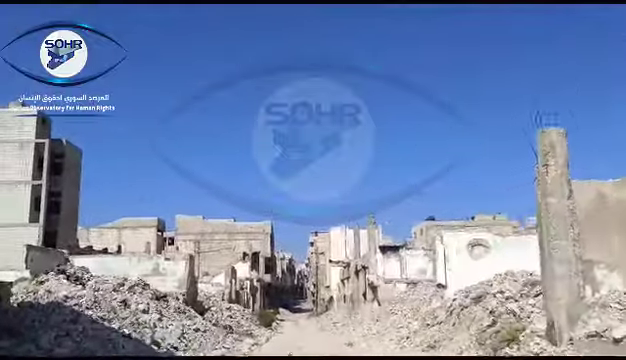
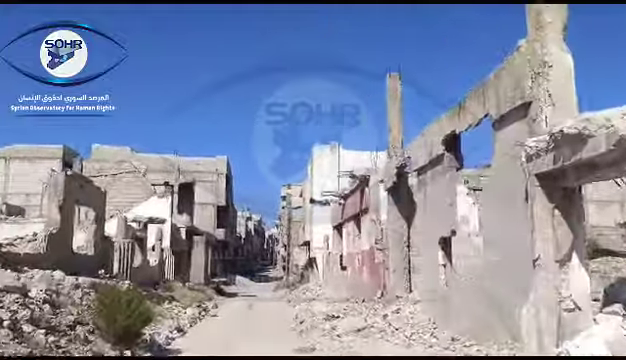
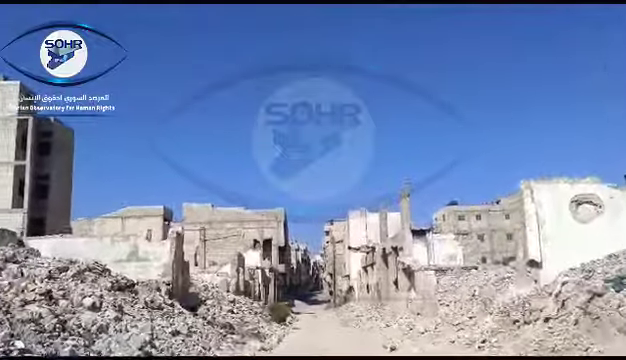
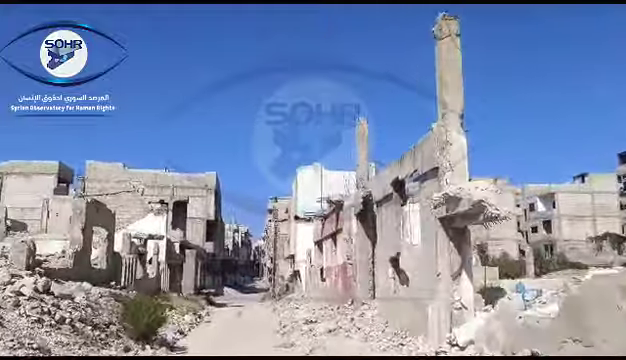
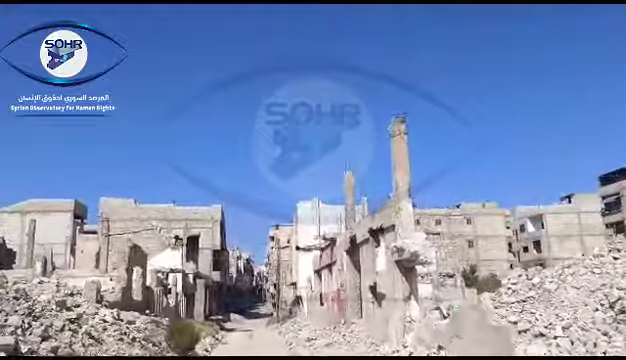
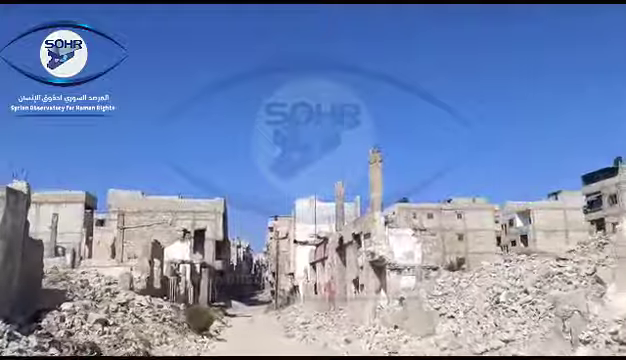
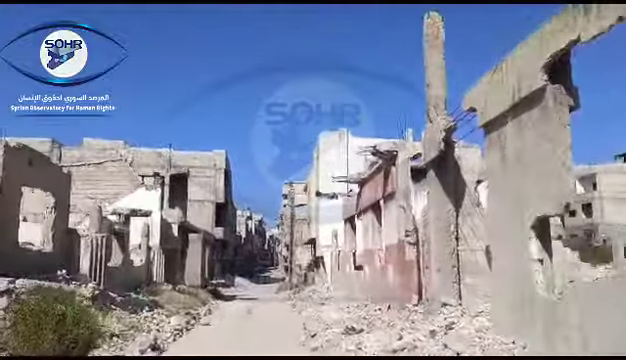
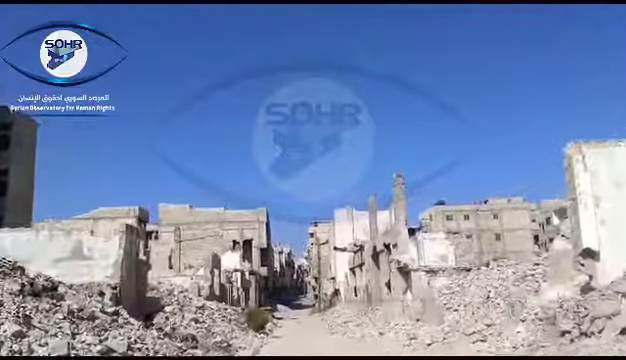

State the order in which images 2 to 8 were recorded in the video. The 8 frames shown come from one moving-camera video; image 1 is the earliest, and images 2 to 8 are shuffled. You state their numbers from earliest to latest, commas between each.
3, 8, 6, 5, 4, 2, 7
